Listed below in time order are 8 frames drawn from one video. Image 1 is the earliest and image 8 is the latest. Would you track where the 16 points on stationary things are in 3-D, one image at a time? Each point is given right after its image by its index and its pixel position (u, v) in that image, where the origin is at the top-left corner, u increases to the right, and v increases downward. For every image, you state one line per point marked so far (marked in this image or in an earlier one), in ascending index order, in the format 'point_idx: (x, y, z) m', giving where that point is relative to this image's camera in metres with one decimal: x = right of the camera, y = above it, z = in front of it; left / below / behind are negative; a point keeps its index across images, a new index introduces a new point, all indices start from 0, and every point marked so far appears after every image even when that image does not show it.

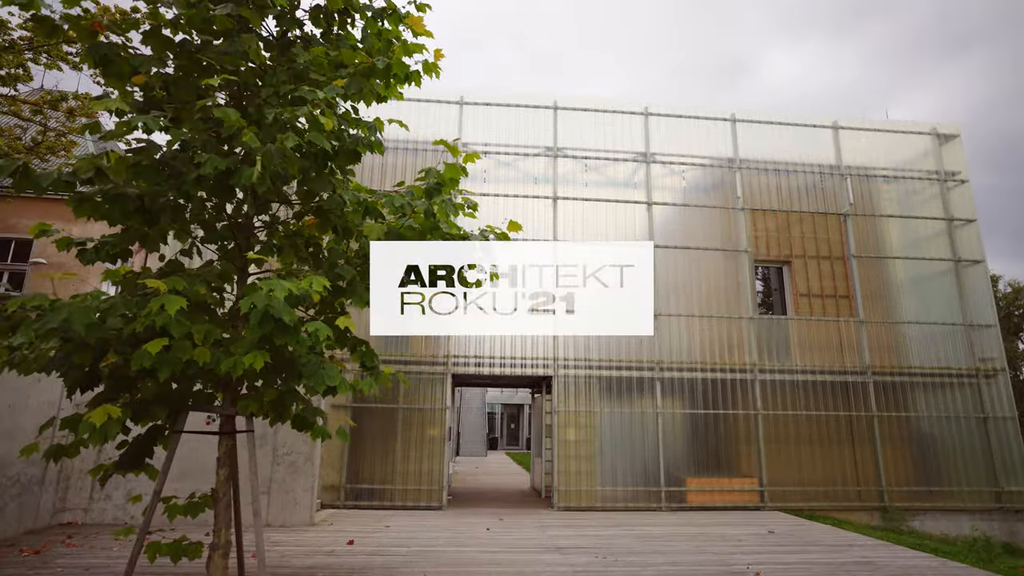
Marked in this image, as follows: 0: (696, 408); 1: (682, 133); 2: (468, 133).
0: (+4.4, -2.9, +13.6) m
1: (+4.6, +4.2, +15.3) m
2: (-1.1, +4.1, +14.9) m
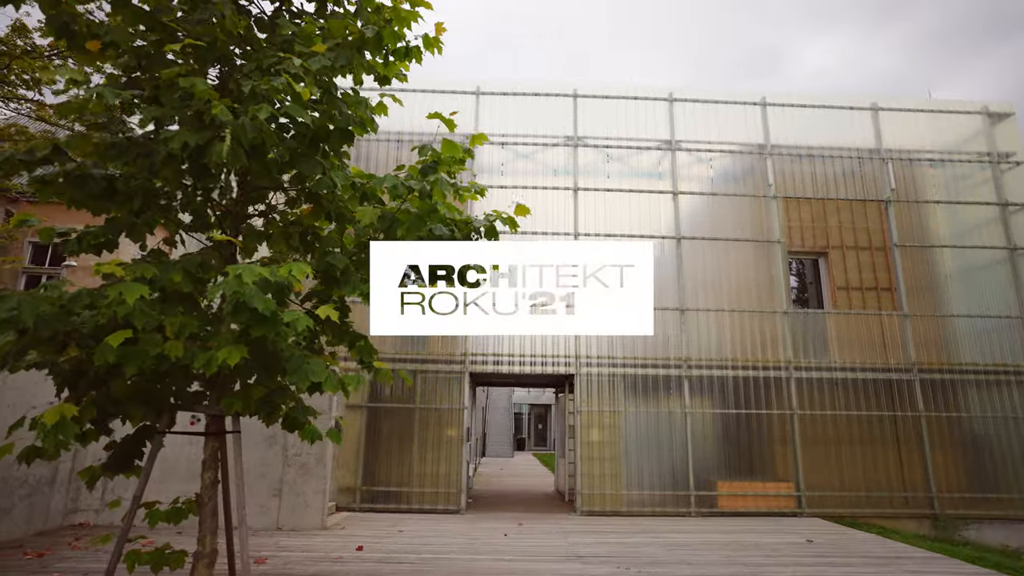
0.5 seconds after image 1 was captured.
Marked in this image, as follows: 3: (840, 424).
0: (+4.9, -2.7, +12.8) m
1: (+5.1, +4.4, +14.6) m
2: (-0.7, +4.2, +14.5) m
3: (+7.4, -3.1, +12.8) m
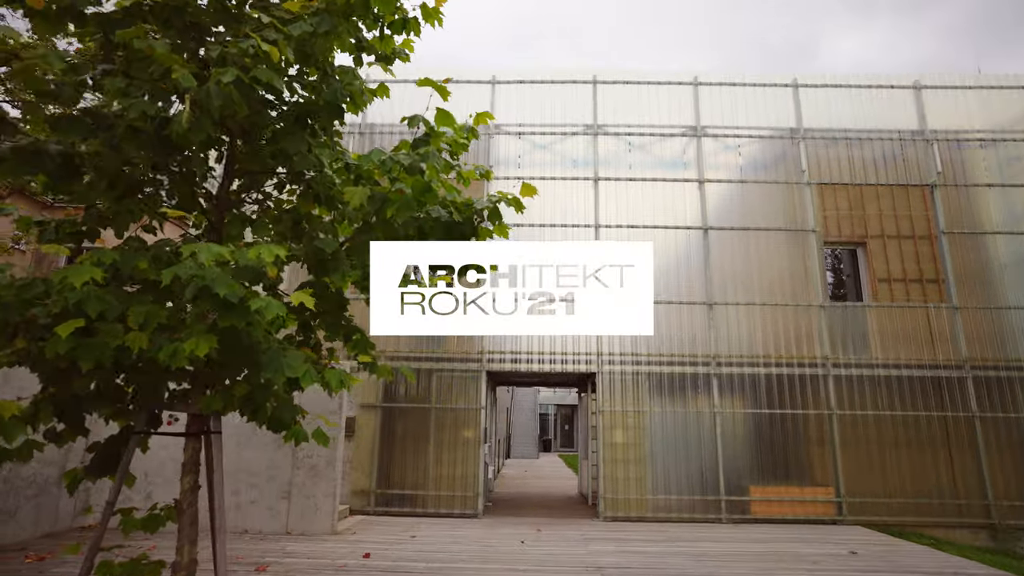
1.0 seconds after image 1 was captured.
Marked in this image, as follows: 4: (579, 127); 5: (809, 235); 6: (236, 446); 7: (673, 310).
0: (+5.3, -2.5, +12.1) m
1: (+5.5, +4.5, +13.8) m
2: (-0.3, +4.3, +14.0) m
3: (+7.8, -2.9, +12.0) m
4: (+1.6, +4.0, +13.9) m
5: (+6.8, +1.2, +12.9) m
6: (-4.9, -2.8, +10.0) m
7: (+3.6, -0.5, +12.7) m
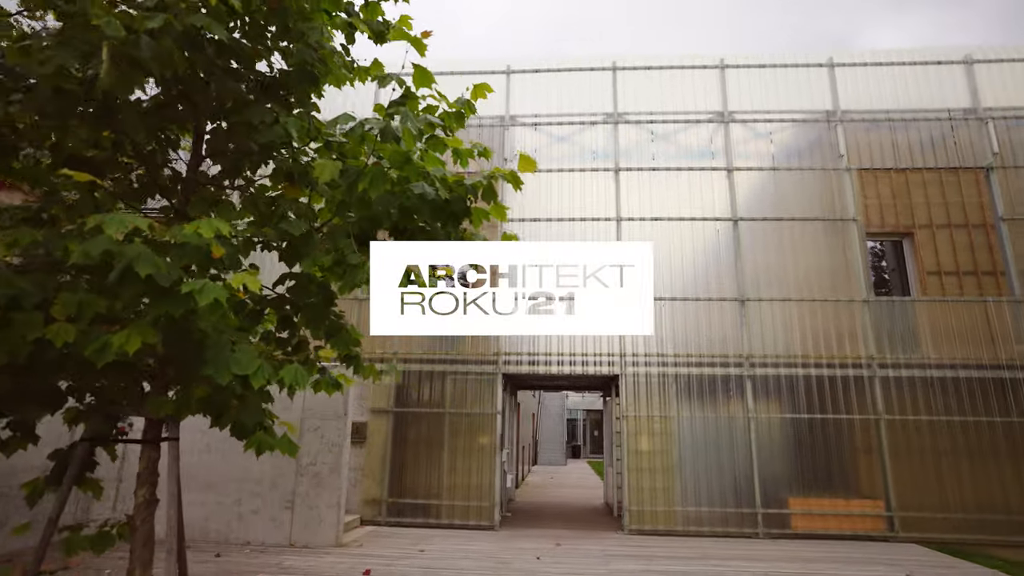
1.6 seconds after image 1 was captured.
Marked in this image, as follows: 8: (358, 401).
0: (+5.6, -2.4, +11.1) m
1: (+5.8, +4.6, +12.9) m
2: (+0.1, +4.3, +13.4) m
3: (+8.2, -2.7, +10.9) m
4: (+2.0, +4.0, +13.2) m
5: (+7.1, +1.3, +11.9) m
6: (-4.6, -2.8, +9.6) m
7: (+4.0, -0.4, +11.8) m
8: (-3.3, -2.4, +12.0) m
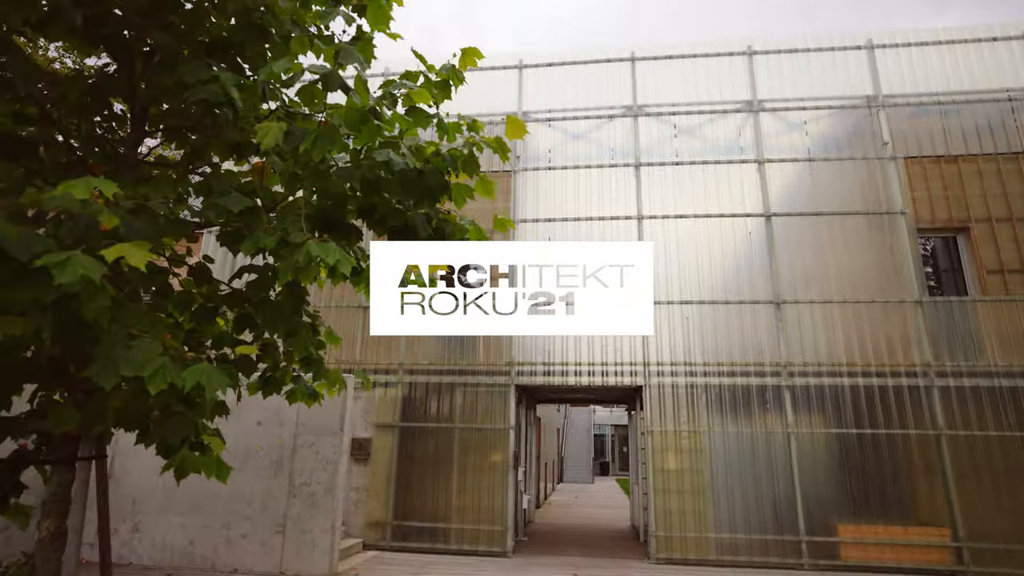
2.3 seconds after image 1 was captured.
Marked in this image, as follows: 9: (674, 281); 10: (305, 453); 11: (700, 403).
0: (+5.9, -2.4, +10.0) m
1: (+6.1, +4.6, +11.9) m
2: (+0.4, +4.2, +12.7) m
3: (+8.4, -2.7, +9.6) m
4: (+2.3, +3.9, +12.4) m
5: (+7.3, +1.3, +10.8) m
6: (-4.4, -2.9, +8.9) m
7: (+4.2, -0.4, +10.8) m
8: (-3.0, -2.5, +11.2) m
9: (+3.2, +0.2, +11.2) m
10: (-3.2, -2.6, +8.8) m
11: (+3.4, -2.1, +10.4) m
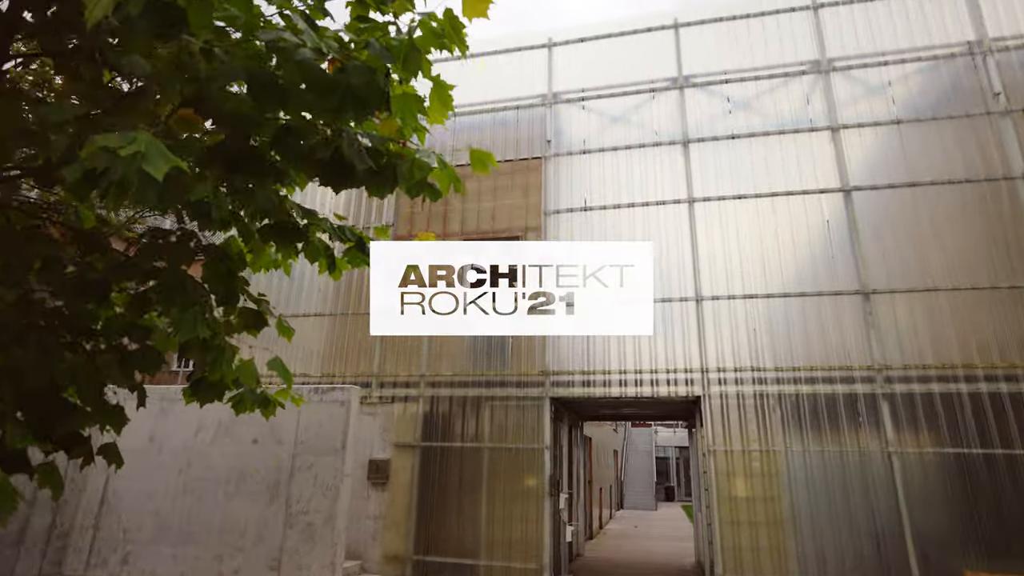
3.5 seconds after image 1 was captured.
0: (+6.3, -2.2, +7.9) m
1: (+6.6, +4.7, +10.1) m
2: (+1.0, +4.2, +11.4) m
3: (+8.8, -2.4, +7.3) m
4: (+2.8, +3.9, +10.9) m
5: (+7.8, +1.6, +8.7) m
6: (-4.0, -2.9, +7.9) m
7: (+4.7, -0.3, +9.0) m
8: (-2.3, -2.6, +10.1) m
9: (+3.7, +0.3, +9.5) m
10: (-2.8, -2.5, +7.7) m
11: (+3.9, -2.0, +8.6) m
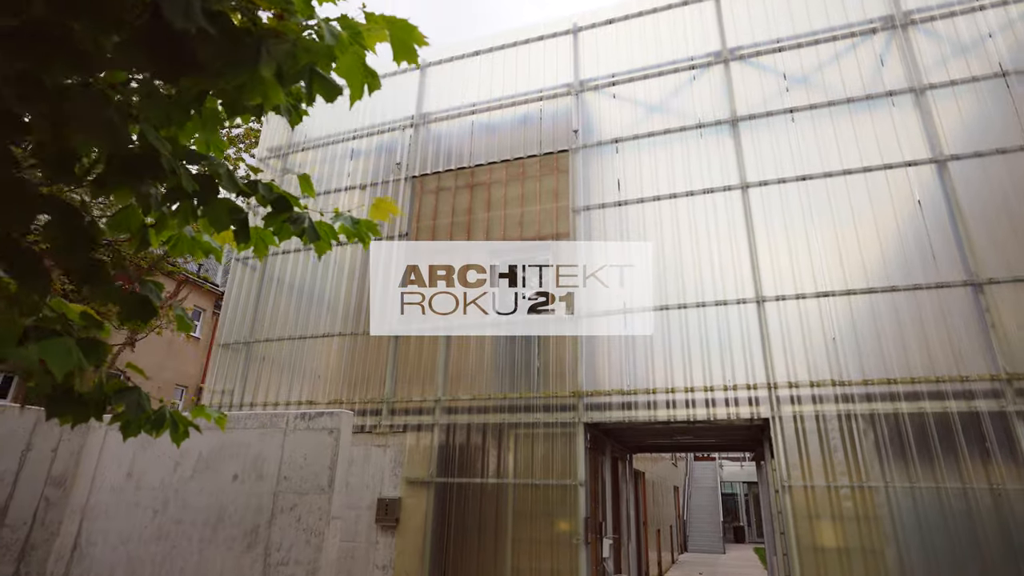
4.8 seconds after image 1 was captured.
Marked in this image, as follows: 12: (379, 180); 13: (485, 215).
0: (+6.5, -2.0, +5.9) m
1: (+6.8, +4.8, +8.5) m
2: (+1.4, +4.0, +10.2) m
3: (+9.0, -2.1, +5.0) m
4: (+3.2, +3.8, +9.5) m
5: (+8.0, +1.8, +6.8) m
6: (-3.8, -3.0, +6.8) m
7: (+5.0, -0.2, +7.2) m
8: (-1.9, -2.8, +8.8) m
9: (+4.0, +0.3, +7.8) m
10: (-2.6, -2.6, +6.5) m
11: (+4.2, -1.9, +6.8) m
12: (-2.6, +2.1, +11.2) m
13: (-0.5, +1.3, +10.1) m
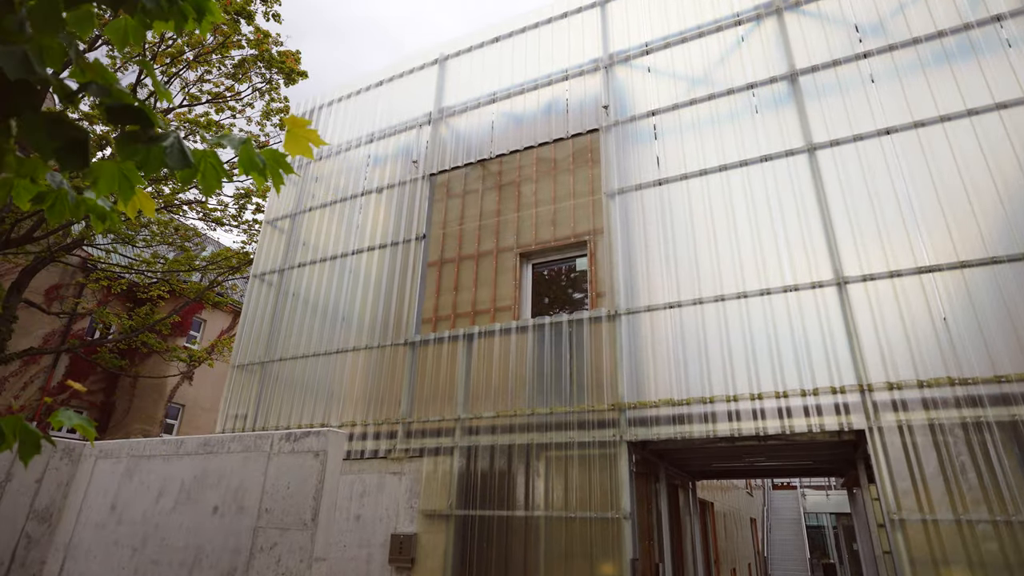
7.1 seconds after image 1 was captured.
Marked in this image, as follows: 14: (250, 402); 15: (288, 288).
0: (+6.6, -1.5, +3.9) m
1: (+6.9, +5.1, +6.8) m
2: (+1.7, +4.0, +9.1) m
3: (+8.9, -1.5, +2.8) m
4: (+3.4, +4.0, +8.2) m
5: (+8.0, +2.2, +4.9) m
6: (-3.5, -3.1, +5.8) m
7: (+5.2, +0.1, +5.5) m
8: (-1.4, -2.9, +7.7) m
9: (+4.2, +0.5, +6.2) m
10: (-2.4, -2.6, +5.4) m
11: (+4.4, -1.6, +5.1) m
12: (-2.1, +1.9, +10.3) m
13: (-0.1, +1.2, +9.0) m
14: (-4.5, -1.9, +9.8) m
15: (-4.1, 0.0, +10.5) m
